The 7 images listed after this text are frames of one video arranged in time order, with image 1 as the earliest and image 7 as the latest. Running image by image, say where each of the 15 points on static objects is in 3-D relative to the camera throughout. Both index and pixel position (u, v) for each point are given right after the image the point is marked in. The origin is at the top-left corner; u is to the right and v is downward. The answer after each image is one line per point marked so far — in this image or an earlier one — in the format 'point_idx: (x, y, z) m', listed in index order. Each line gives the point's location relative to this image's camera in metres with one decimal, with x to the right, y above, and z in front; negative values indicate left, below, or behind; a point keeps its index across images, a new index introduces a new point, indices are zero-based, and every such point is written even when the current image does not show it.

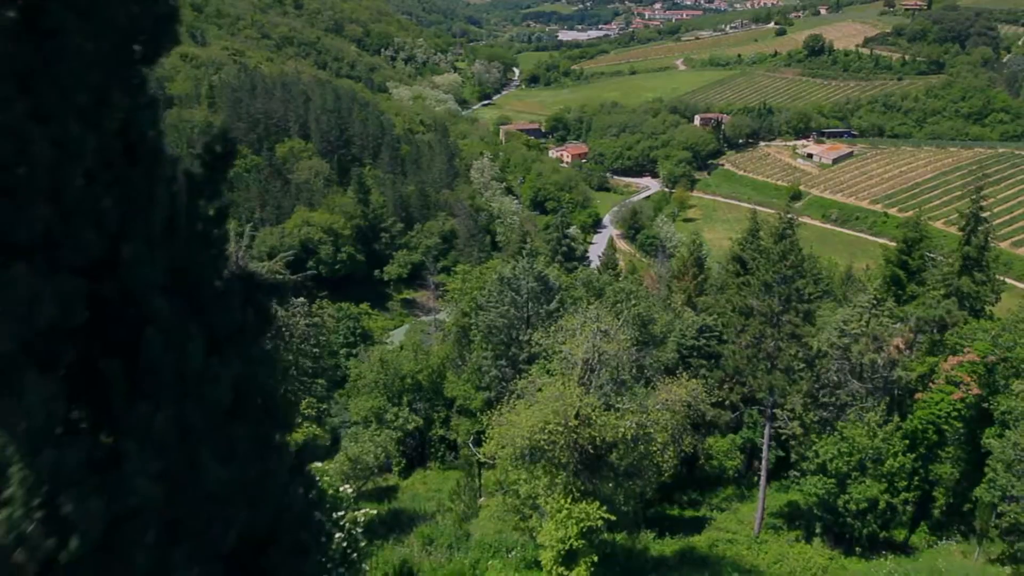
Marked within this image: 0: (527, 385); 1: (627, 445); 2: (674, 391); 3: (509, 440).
0: (+0.3, -2.0, +17.5) m
1: (+2.2, -3.1, +15.7) m
2: (+3.5, -2.1, +17.6) m
3: (-0.1, -3.0, +15.6) m
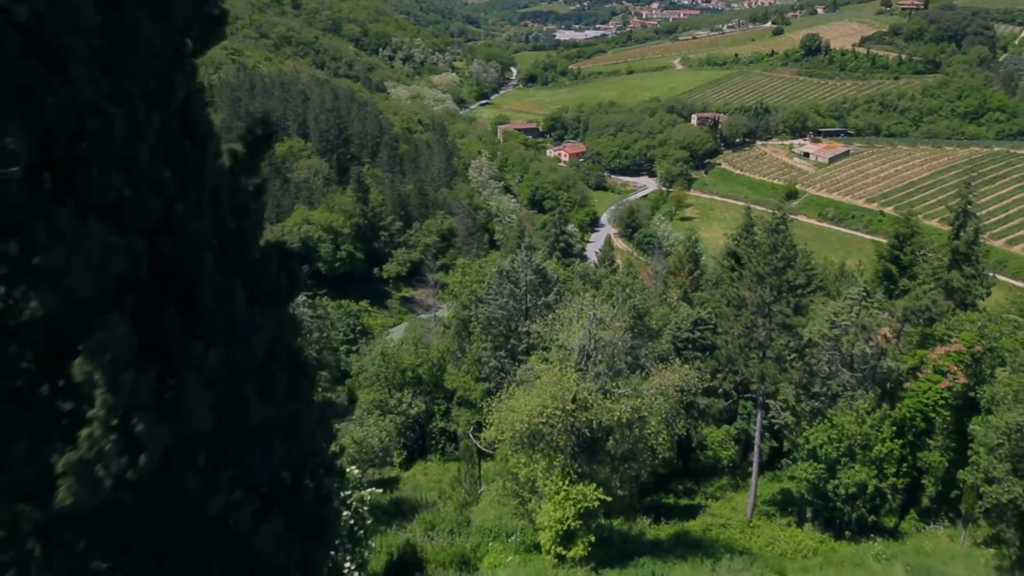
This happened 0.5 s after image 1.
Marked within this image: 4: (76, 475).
0: (+0.3, -1.8, +18.0) m
1: (+2.2, -2.9, +16.3) m
2: (+3.5, -1.9, +18.2) m
3: (-0.1, -2.8, +16.2) m
4: (-1.9, -0.8, +3.6) m
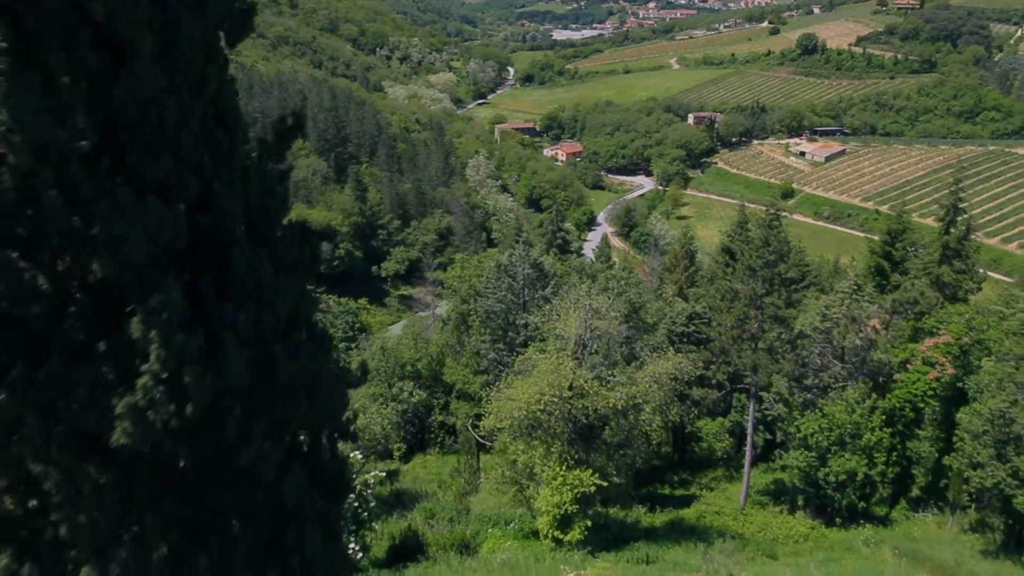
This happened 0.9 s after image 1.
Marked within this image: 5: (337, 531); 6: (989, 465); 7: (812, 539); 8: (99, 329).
0: (+0.3, -1.6, +18.5) m
1: (+2.2, -2.7, +16.7) m
2: (+3.5, -1.7, +18.7) m
3: (-0.1, -2.6, +16.6) m
4: (-1.9, -0.6, +4.1) m
5: (-1.2, -1.7, +5.6) m
6: (+10.3, -3.8, +17.4) m
7: (+7.4, -6.1, +19.7) m
8: (-2.2, -0.2, +4.2) m
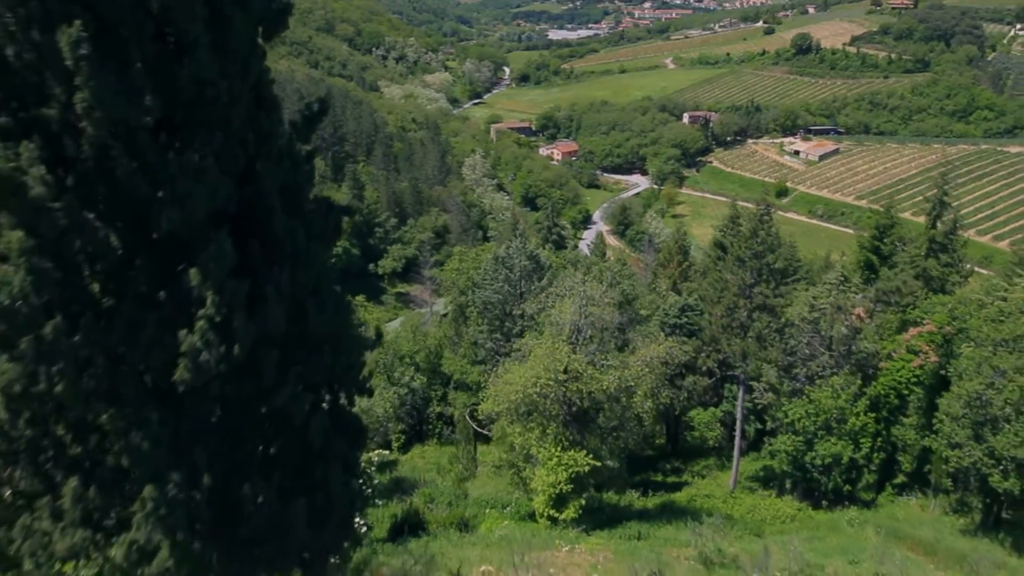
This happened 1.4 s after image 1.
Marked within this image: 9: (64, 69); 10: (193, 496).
0: (+0.2, -1.4, +19.2) m
1: (+2.1, -2.4, +17.4) m
2: (+3.4, -1.4, +19.4) m
3: (-0.1, -2.3, +17.3) m
4: (-1.9, -0.4, +4.7) m
5: (-1.2, -1.4, +6.2) m
6: (+10.3, -3.6, +18.2) m
7: (+7.3, -5.9, +20.4) m
8: (-2.2, +0.1, +4.9) m
9: (-2.3, +1.2, +4.4) m
10: (-2.0, -1.3, +5.1) m
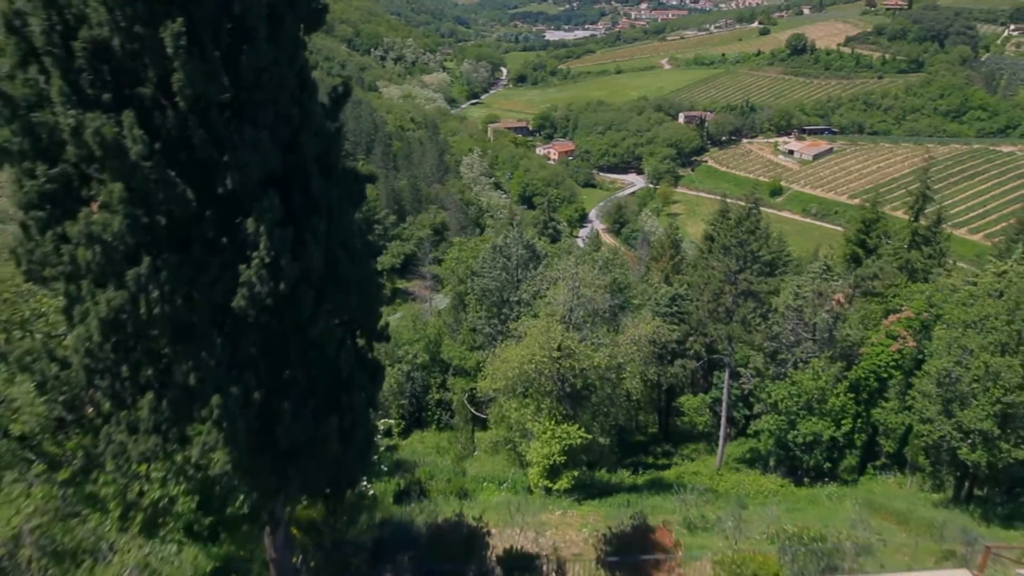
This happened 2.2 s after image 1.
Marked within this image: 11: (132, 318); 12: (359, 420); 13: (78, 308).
0: (+0.1, -1.0, +20.3) m
1: (+2.1, -2.1, +18.6) m
2: (+3.3, -1.1, +20.5) m
3: (-0.2, -1.9, +18.4) m
4: (-1.9, 0.0, +5.8) m
5: (-1.2, -1.1, +7.3) m
6: (+10.2, -3.2, +19.3) m
7: (+7.2, -5.5, +21.5) m
8: (-2.2, +0.4, +6.0) m
9: (-2.4, +1.6, +5.5) m
10: (-2.1, -0.9, +6.2) m
11: (-2.7, -0.2, +5.7) m
12: (-1.4, -1.2, +7.1) m
13: (-3.1, -0.1, +5.7) m
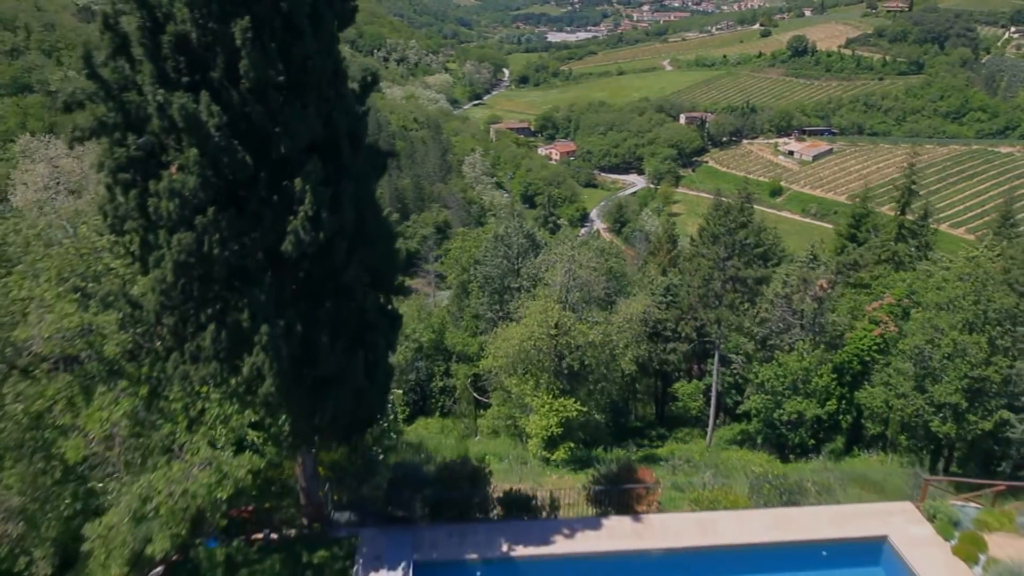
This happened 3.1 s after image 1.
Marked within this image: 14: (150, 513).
0: (+0.2, -0.6, +21.6) m
1: (+2.1, -1.6, +19.9) m
2: (+3.3, -0.6, +21.8) m
3: (-0.2, -1.5, +19.7) m
4: (-1.9, +0.4, +7.1) m
5: (-1.3, -0.6, +8.6) m
6: (+10.2, -2.8, +20.6) m
7: (+7.2, -5.1, +22.8) m
8: (-2.2, +0.9, +7.3) m
9: (-2.4, +2.0, +6.8) m
10: (-2.1, -0.4, +7.5) m
11: (-2.7, +0.3, +7.0) m
12: (-1.4, -0.7, +8.4) m
13: (-3.1, +0.3, +7.0) m
14: (-3.1, -1.9, +6.9) m
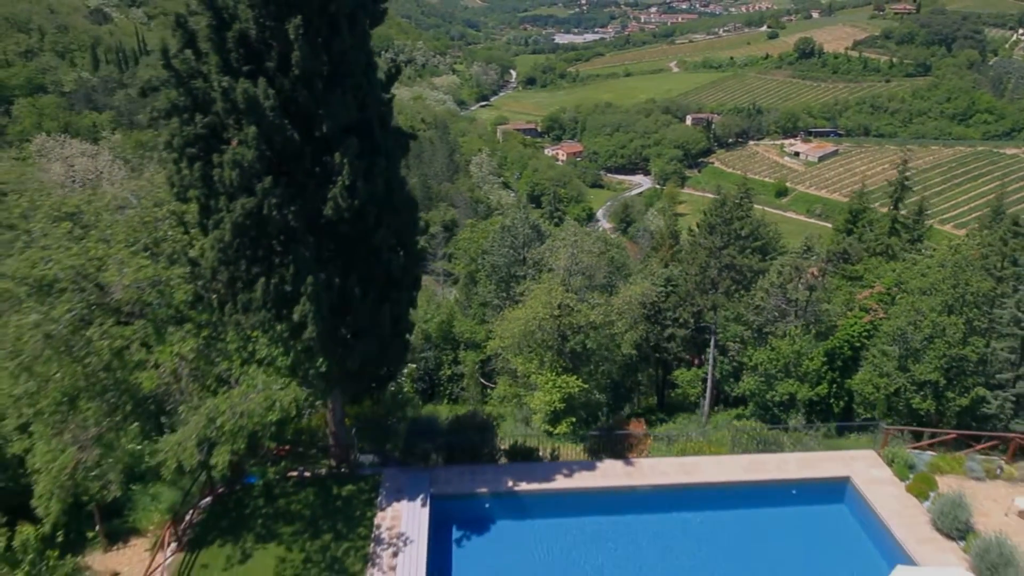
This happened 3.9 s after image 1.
0: (+0.3, -0.2, +22.9) m
1: (+2.2, -1.2, +21.1) m
2: (+3.5, -0.2, +23.0) m
3: (-0.1, -1.1, +21.0) m
4: (-1.9, +0.9, +8.5) m
5: (-1.2, -0.2, +10.0) m
6: (+10.4, -2.4, +21.8) m
7: (+7.4, -4.7, +24.0) m
8: (-2.1, +1.3, +8.6) m
9: (-2.3, +2.5, +8.1) m
10: (-2.0, 0.0, +8.8) m
11: (-2.7, +0.7, +8.3) m
12: (-1.3, -0.3, +9.7) m
13: (-3.1, +0.8, +8.4) m
14: (-3.1, -1.5, +8.2) m
